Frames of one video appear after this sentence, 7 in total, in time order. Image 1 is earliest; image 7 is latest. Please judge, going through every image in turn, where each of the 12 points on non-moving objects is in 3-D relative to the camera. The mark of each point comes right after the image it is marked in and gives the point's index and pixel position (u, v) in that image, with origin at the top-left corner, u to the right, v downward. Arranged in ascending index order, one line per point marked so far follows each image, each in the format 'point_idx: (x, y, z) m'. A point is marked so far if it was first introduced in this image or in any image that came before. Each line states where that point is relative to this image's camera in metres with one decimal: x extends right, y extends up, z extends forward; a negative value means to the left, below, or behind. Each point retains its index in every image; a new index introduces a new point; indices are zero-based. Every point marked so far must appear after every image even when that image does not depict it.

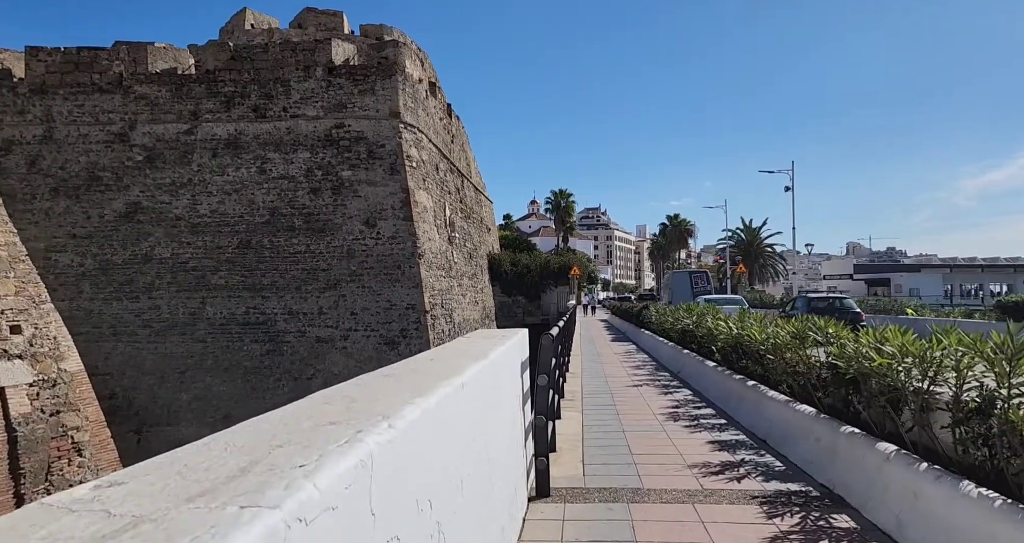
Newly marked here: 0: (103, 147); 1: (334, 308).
0: (-7.4, +2.3, +12.9) m
1: (-3.0, -0.6, +12.1) m
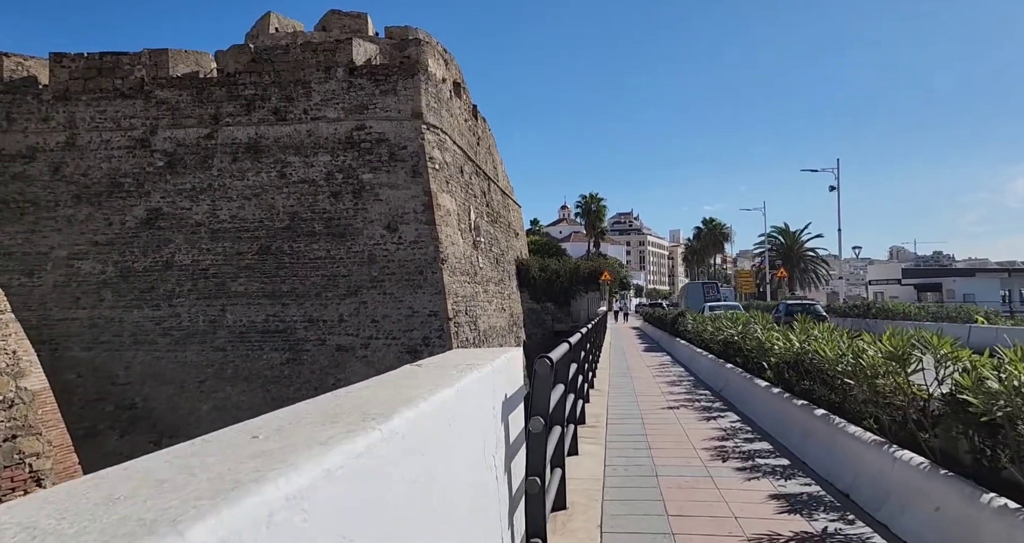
0: (-6.9, +2.1, +12.8) m
1: (-2.6, -0.7, +11.7) m
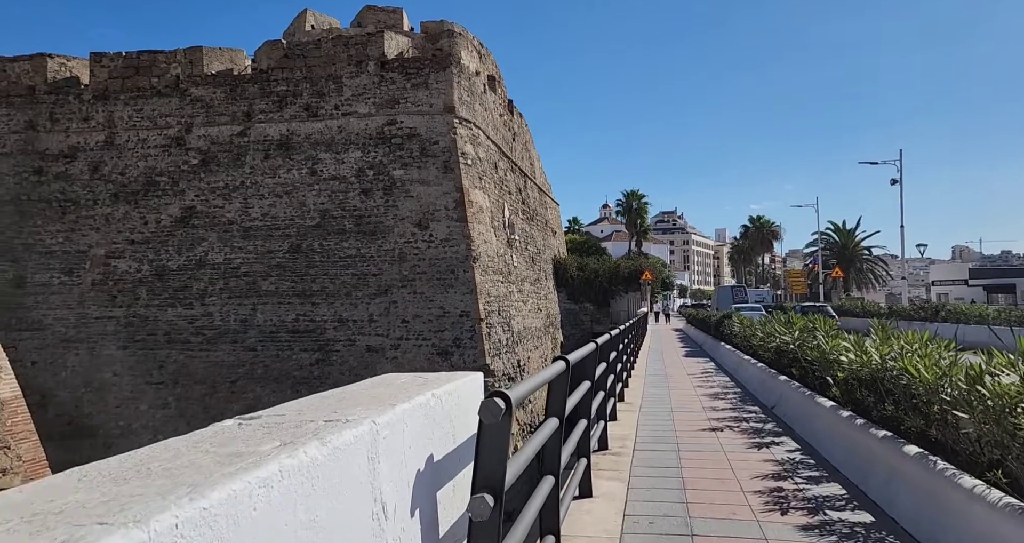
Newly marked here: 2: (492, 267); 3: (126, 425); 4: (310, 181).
0: (-6.3, +2.2, +12.8) m
1: (-2.0, -0.7, +11.4) m
2: (-0.3, +0.1, +12.1) m
3: (-6.5, -2.6, +12.1) m
4: (-3.4, +1.5, +12.0) m
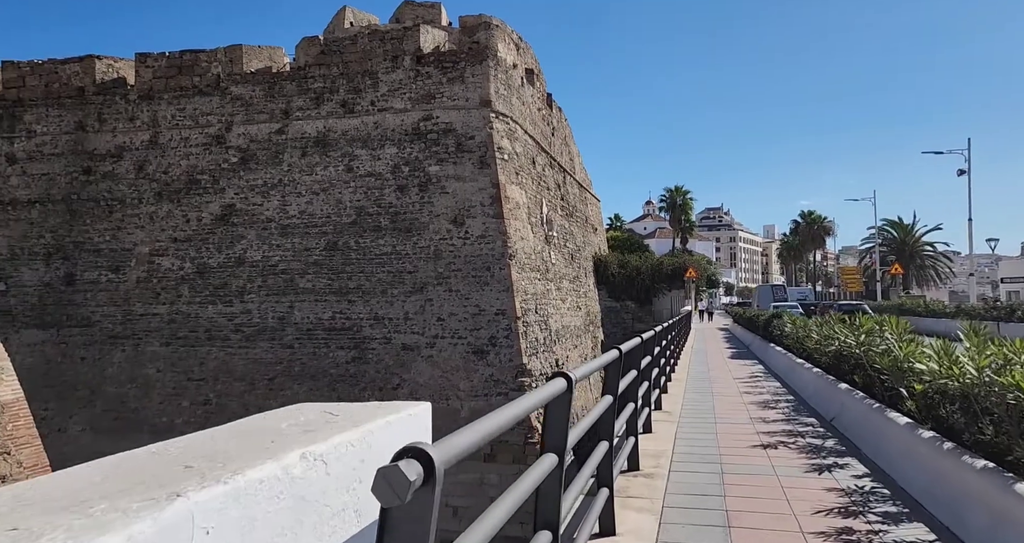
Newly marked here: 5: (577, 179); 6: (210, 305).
0: (-5.6, +2.2, +12.9) m
1: (-1.4, -0.6, +11.3) m
2: (+0.3, +0.1, +11.9) m
3: (-5.9, -2.6, +12.2) m
4: (-2.8, +1.6, +11.9) m
5: (+1.6, +2.2, +17.0) m
6: (-5.2, -0.6, +12.3) m
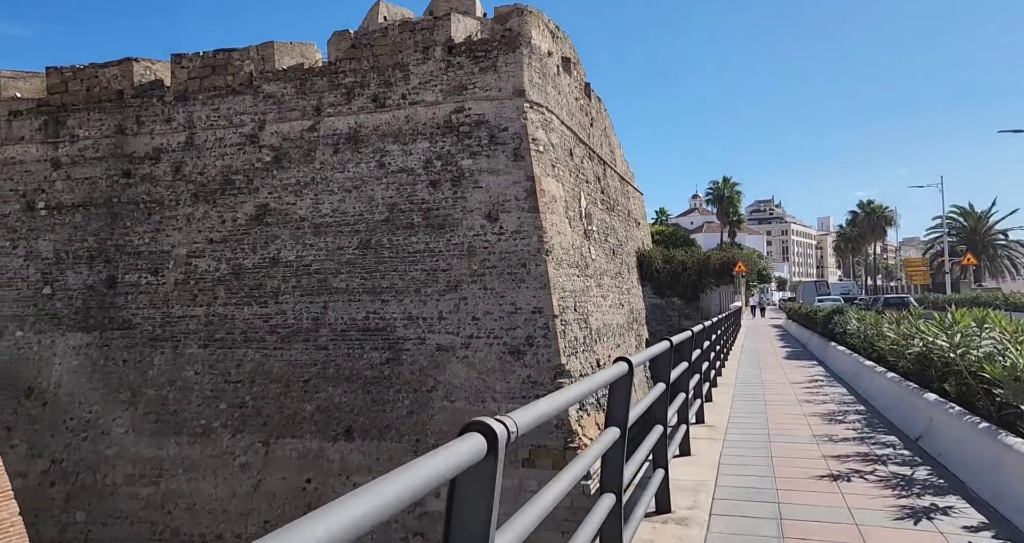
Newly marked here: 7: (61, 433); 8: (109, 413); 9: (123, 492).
0: (-4.9, +2.2, +12.8) m
1: (-0.9, -0.6, +10.9) m
2: (+0.9, +0.2, +11.4) m
3: (-5.2, -2.6, +12.2) m
4: (-2.2, +1.6, +11.6) m
5: (+2.5, +2.3, +16.4) m
6: (-4.5, -0.6, +12.2) m
7: (-8.3, -3.0, +13.2) m
8: (-7.3, -2.6, +12.9) m
9: (-6.7, -3.8, +12.4) m
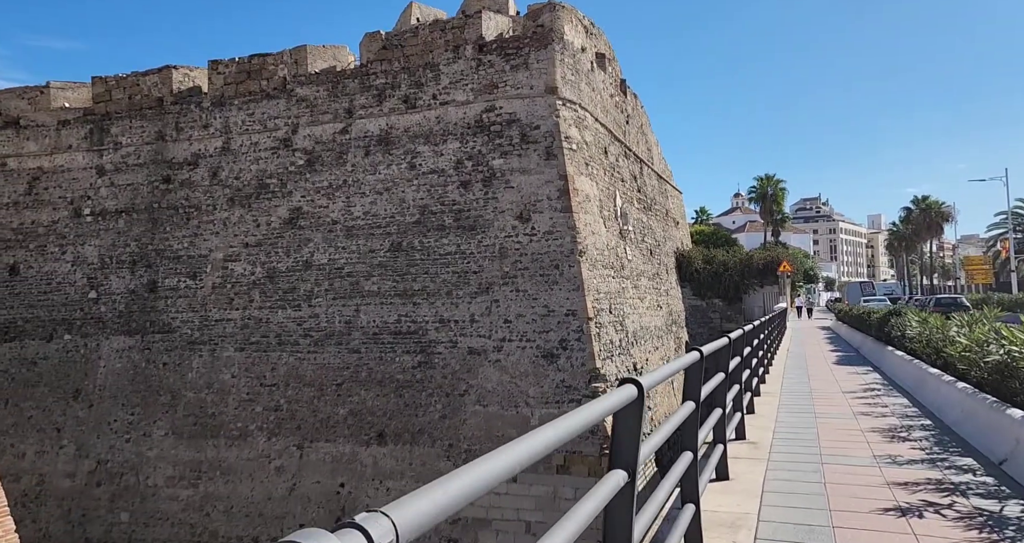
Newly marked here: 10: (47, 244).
0: (-4.3, +2.1, +12.8) m
1: (-0.4, -0.6, +10.7) m
2: (+1.4, +0.2, +11.1) m
3: (-4.6, -2.7, +12.2) m
4: (-1.6, +1.5, +11.5) m
5: (+3.3, +2.3, +16.0) m
6: (-4.0, -0.7, +12.2) m
7: (-7.6, -3.1, +13.4) m
8: (-6.6, -2.6, +13.1) m
9: (-6.1, -3.9, +12.5) m
10: (-9.5, +0.5, +14.7) m
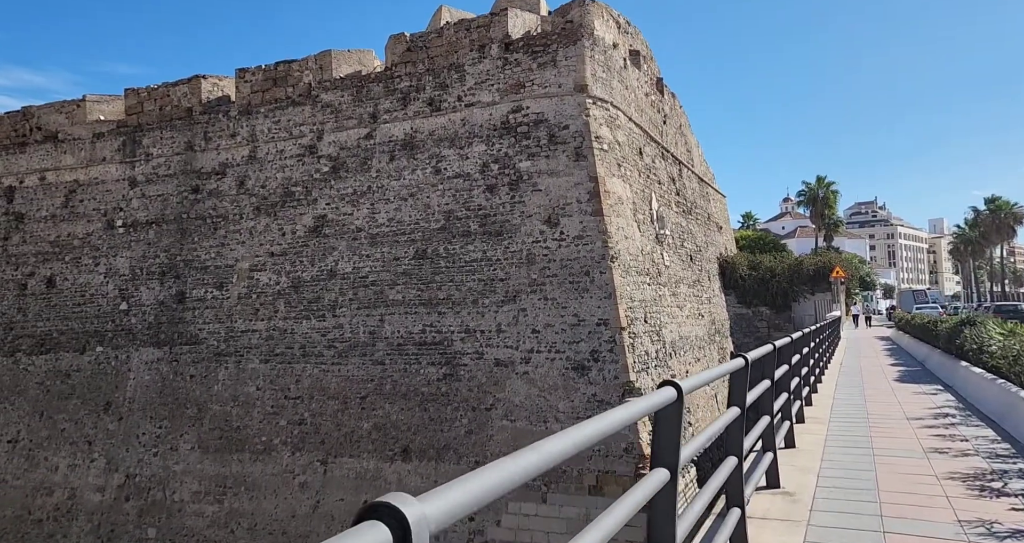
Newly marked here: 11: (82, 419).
0: (-3.8, +1.9, +12.5) m
1: (+0.1, -0.8, +10.2) m
2: (+1.8, +0.1, +10.5) m
3: (-4.1, -2.8, +11.9) m
4: (-1.2, +1.4, +11.1) m
5: (+3.9, +2.1, +15.3) m
6: (-3.5, -0.8, +11.9) m
7: (-7.0, -3.3, +13.2) m
8: (-6.1, -2.8, +12.9) m
9: (-5.6, -4.1, +12.3) m
10: (-8.9, +0.3, +14.7) m
11: (-8.4, -2.9, +13.9) m
